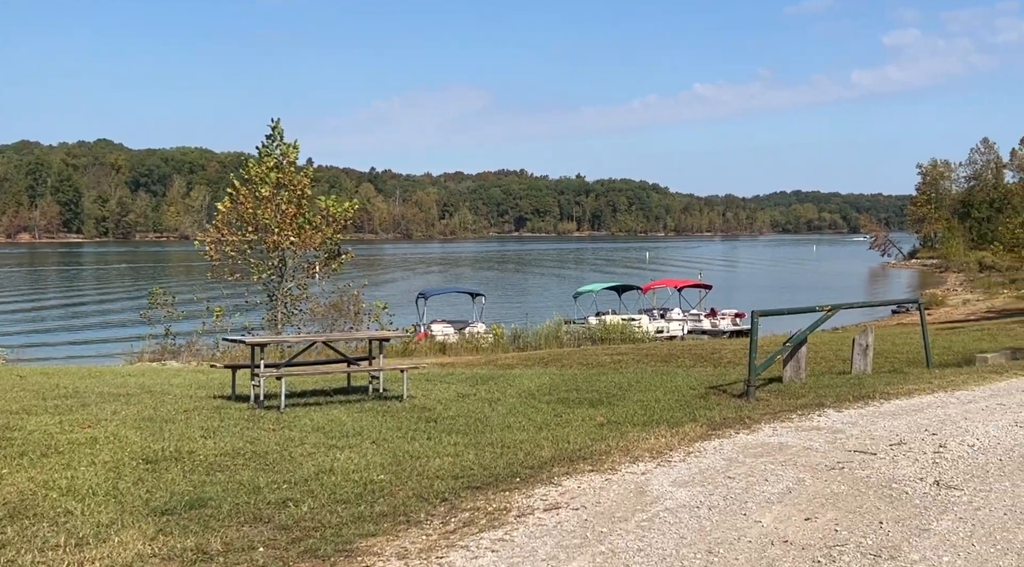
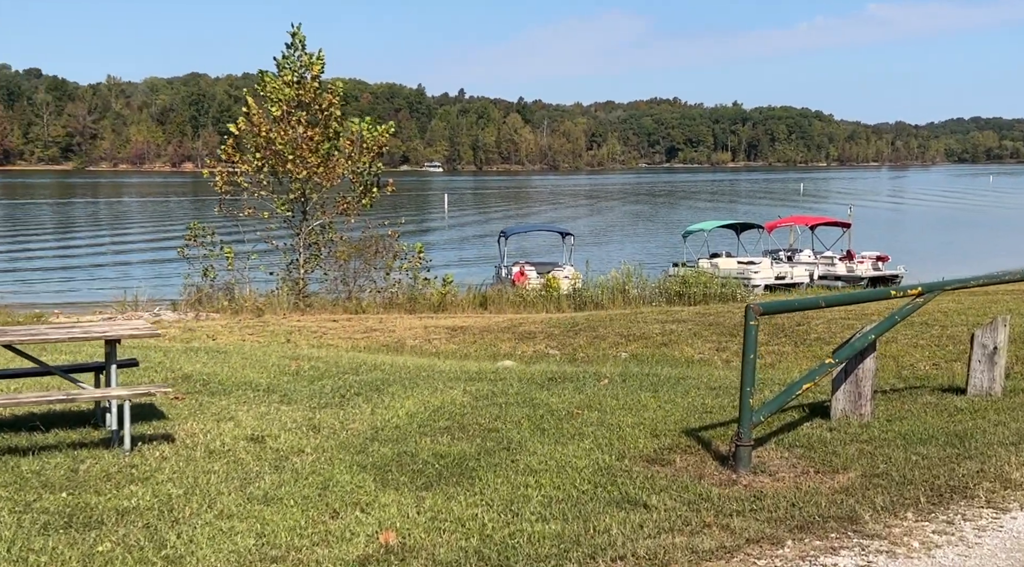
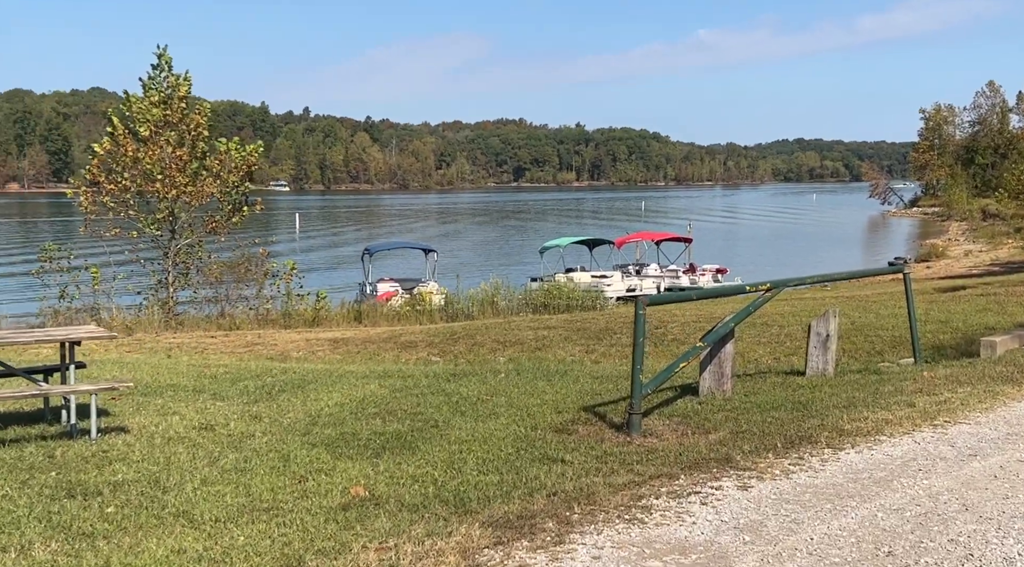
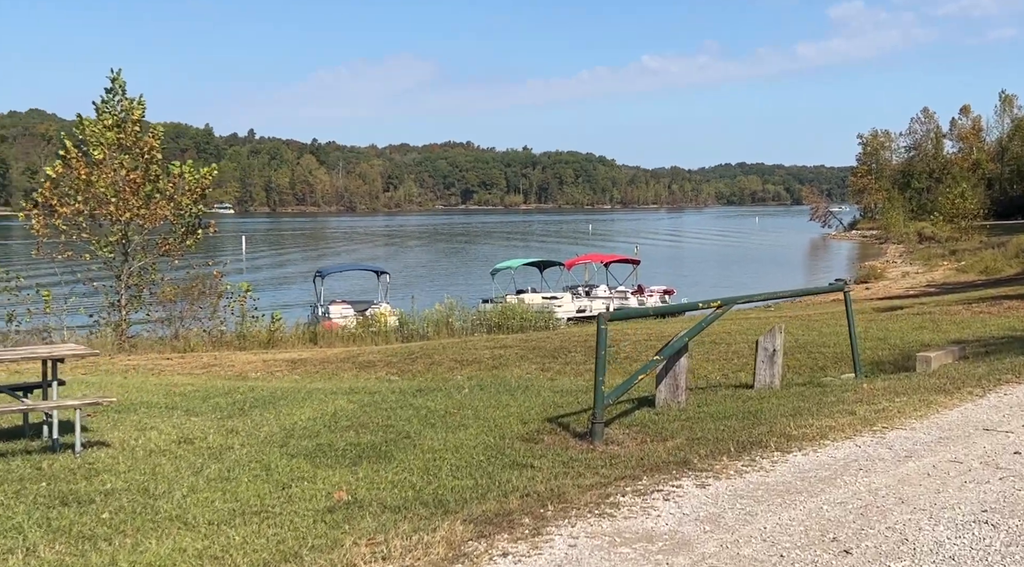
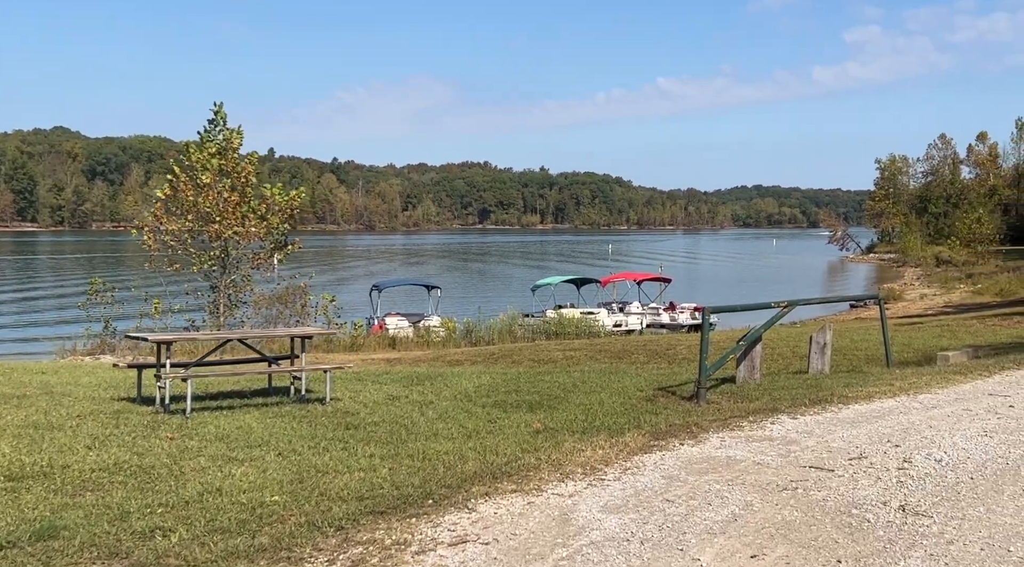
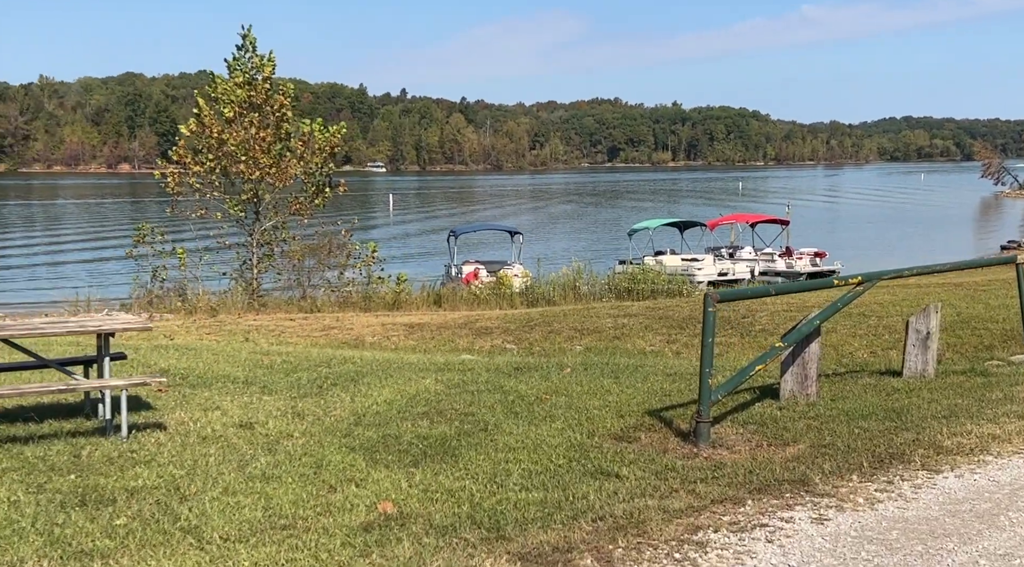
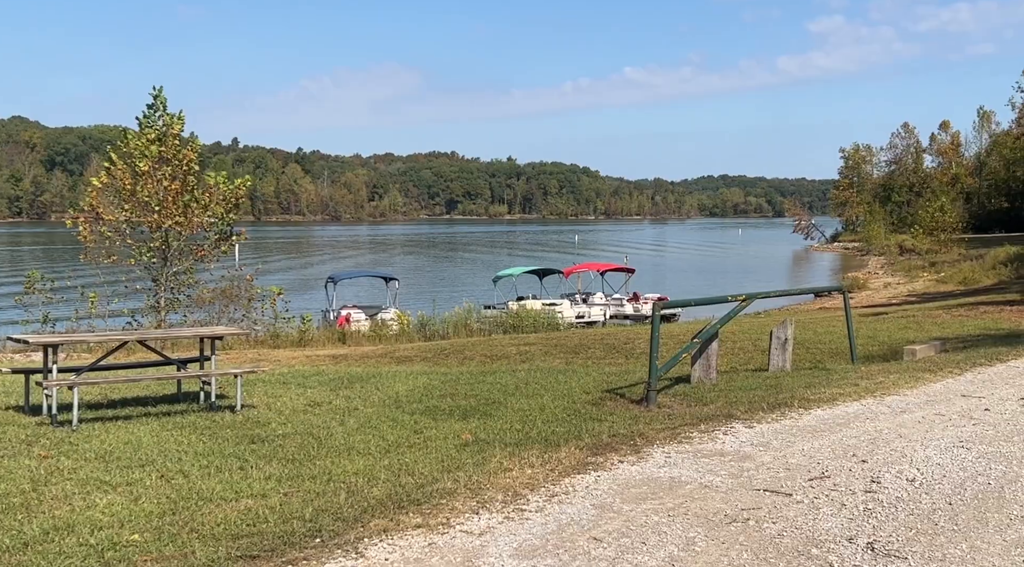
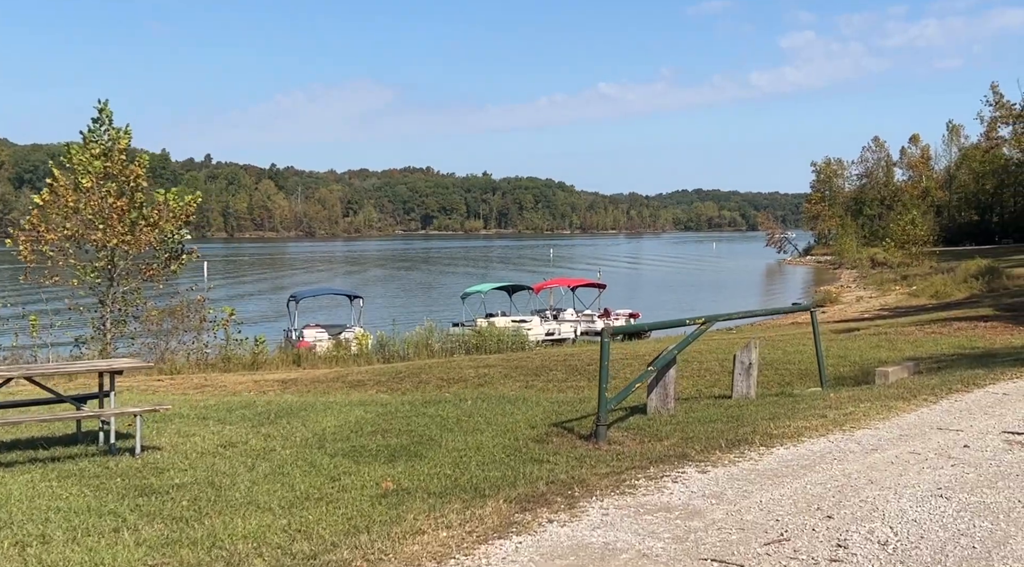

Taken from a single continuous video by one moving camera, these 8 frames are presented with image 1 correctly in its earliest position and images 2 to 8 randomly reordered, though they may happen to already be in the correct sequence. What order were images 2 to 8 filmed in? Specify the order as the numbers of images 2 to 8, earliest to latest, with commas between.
5, 7, 8, 4, 3, 6, 2
